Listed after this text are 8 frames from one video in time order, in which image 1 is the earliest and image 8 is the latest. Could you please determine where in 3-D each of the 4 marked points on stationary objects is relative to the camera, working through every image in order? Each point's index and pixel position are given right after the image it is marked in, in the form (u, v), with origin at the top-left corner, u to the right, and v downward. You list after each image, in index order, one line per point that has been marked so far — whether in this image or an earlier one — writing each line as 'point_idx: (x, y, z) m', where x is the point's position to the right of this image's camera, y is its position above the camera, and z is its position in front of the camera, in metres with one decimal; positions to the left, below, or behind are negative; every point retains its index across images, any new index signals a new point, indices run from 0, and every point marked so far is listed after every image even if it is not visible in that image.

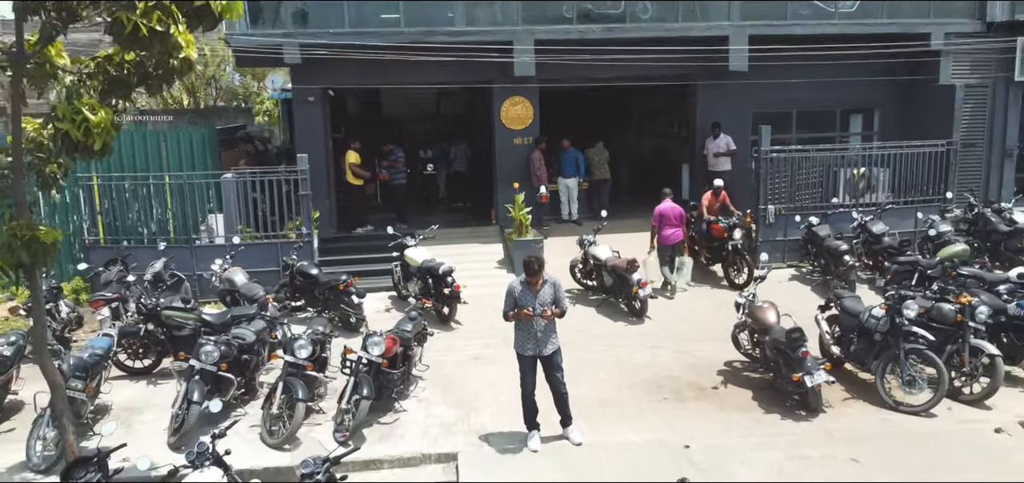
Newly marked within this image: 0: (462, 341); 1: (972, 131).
0: (-0.4, -0.8, +7.8) m
1: (+5.5, +1.3, +11.3) m
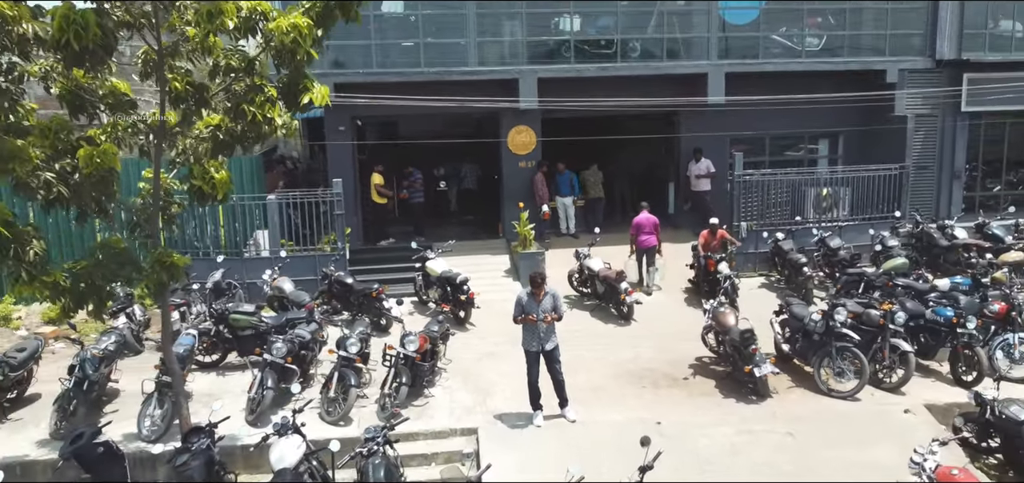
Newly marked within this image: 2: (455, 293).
0: (-0.3, -0.9, +9.3) m
1: (+5.6, +1.2, +12.7) m
2: (-0.7, -0.5, +9.3) m
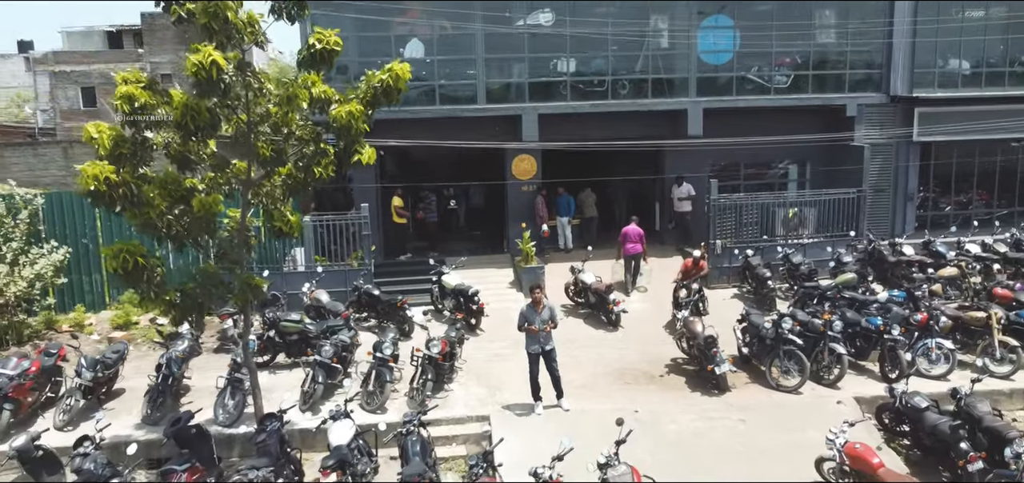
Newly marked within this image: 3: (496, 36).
0: (-0.3, -1.2, +10.9) m
1: (+5.6, +0.9, +14.4) m
2: (-0.7, -0.8, +10.9) m
3: (-0.2, +2.8, +13.2) m
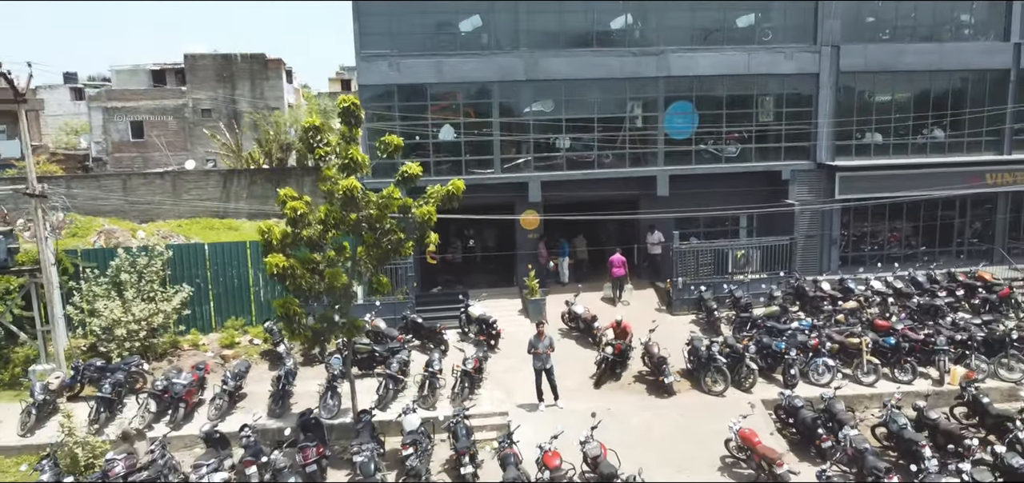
0: (-0.1, -1.8, +14.8) m
1: (+5.8, +0.3, +18.3) m
2: (-0.5, -1.4, +14.8) m
3: (0.0, +2.2, +17.1) m
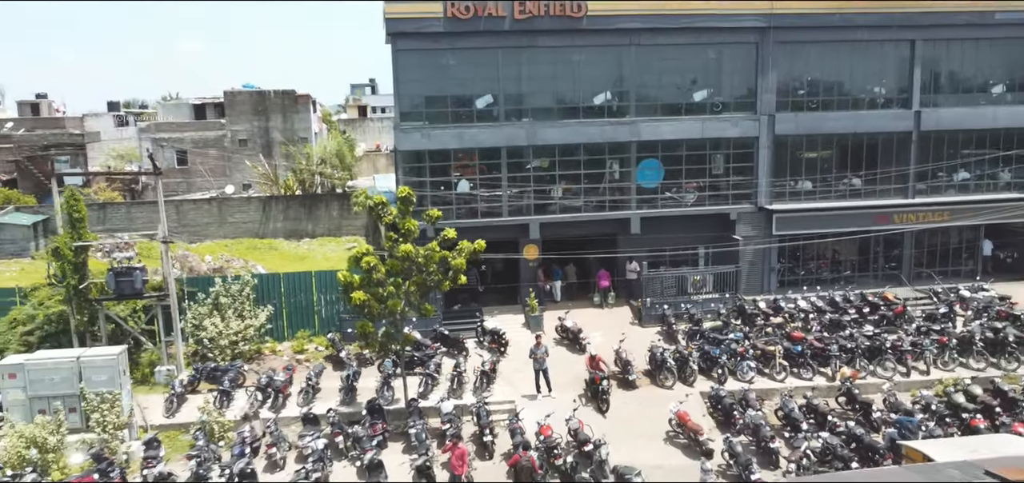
0: (0.0, -2.5, +19.6) m
1: (+5.9, -0.4, +23.0) m
2: (-0.4, -2.1, +19.6) m
3: (+0.1, +1.5, +21.8) m
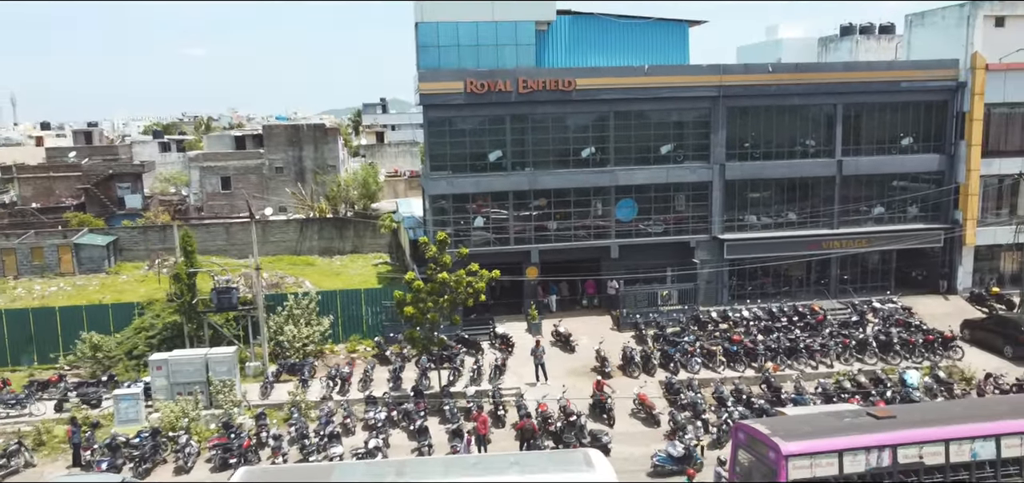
0: (+0.1, -3.2, +25.4) m
1: (+6.1, -1.1, +28.9) m
2: (-0.3, -2.7, +25.4) m
3: (+0.2, +0.8, +27.7) m
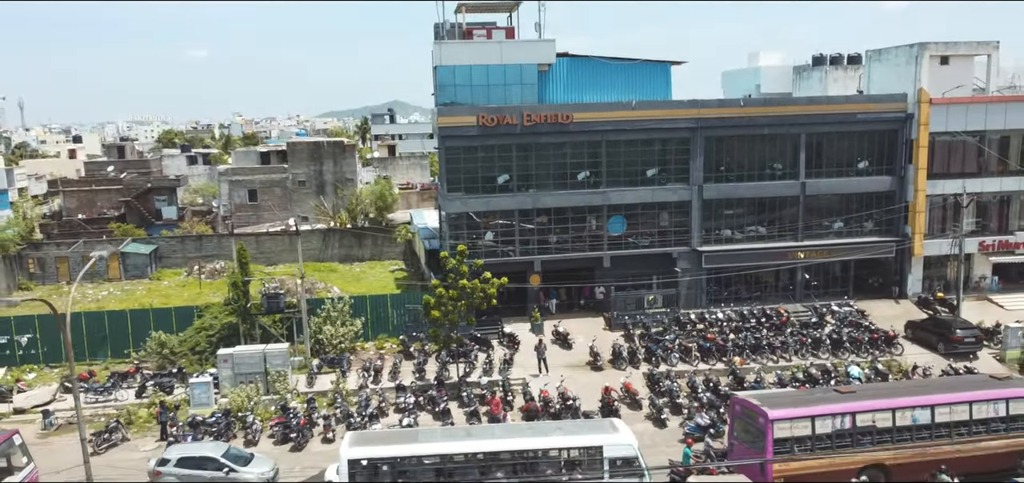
0: (+0.3, -3.5, +29.7) m
1: (+6.3, -1.5, +33.1) m
2: (-0.1, -3.1, +29.7) m
3: (+0.4, +0.4, +32.0) m
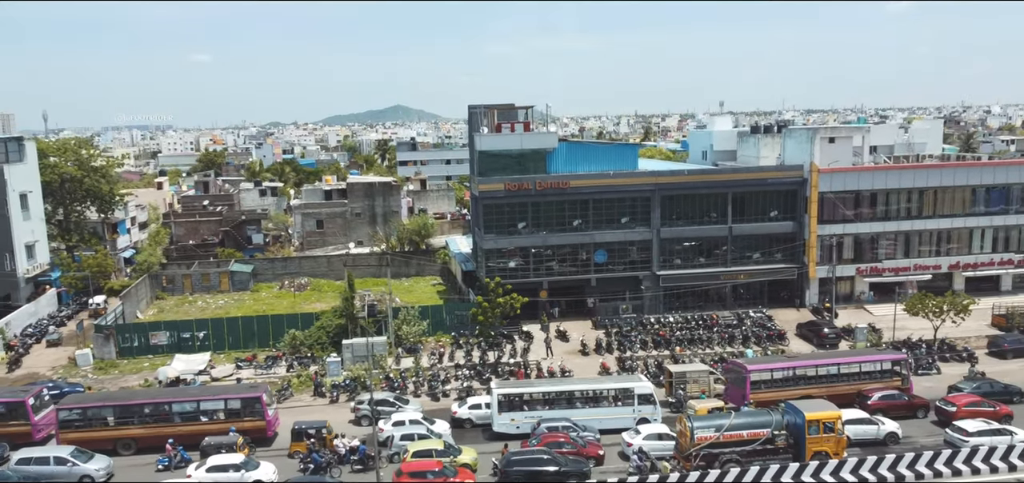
0: (+1.1, -4.8, +44.0) m
1: (+7.0, -2.8, +47.4) m
2: (+0.7, -4.4, +44.0) m
3: (+1.2, -0.9, +46.3) m
